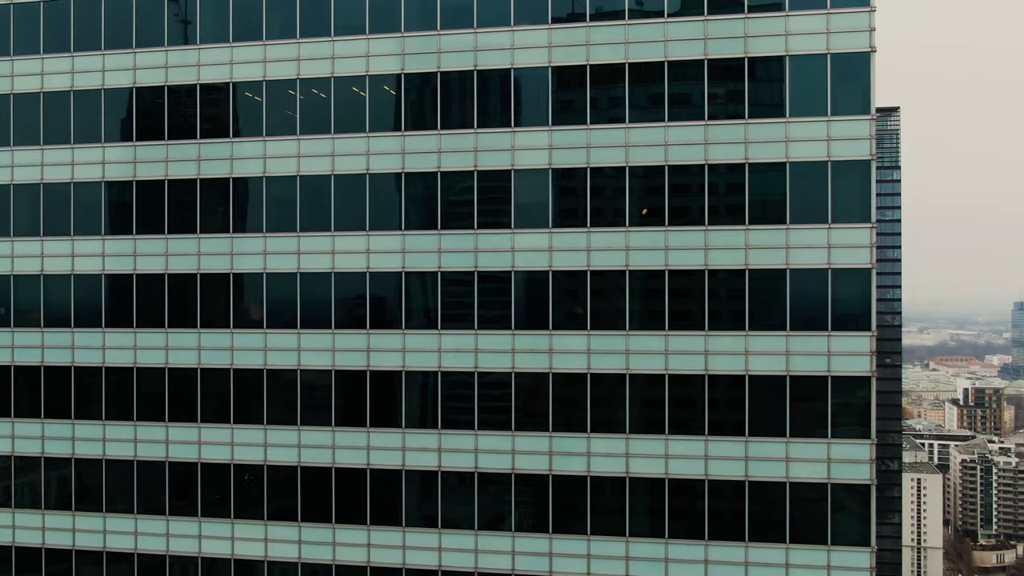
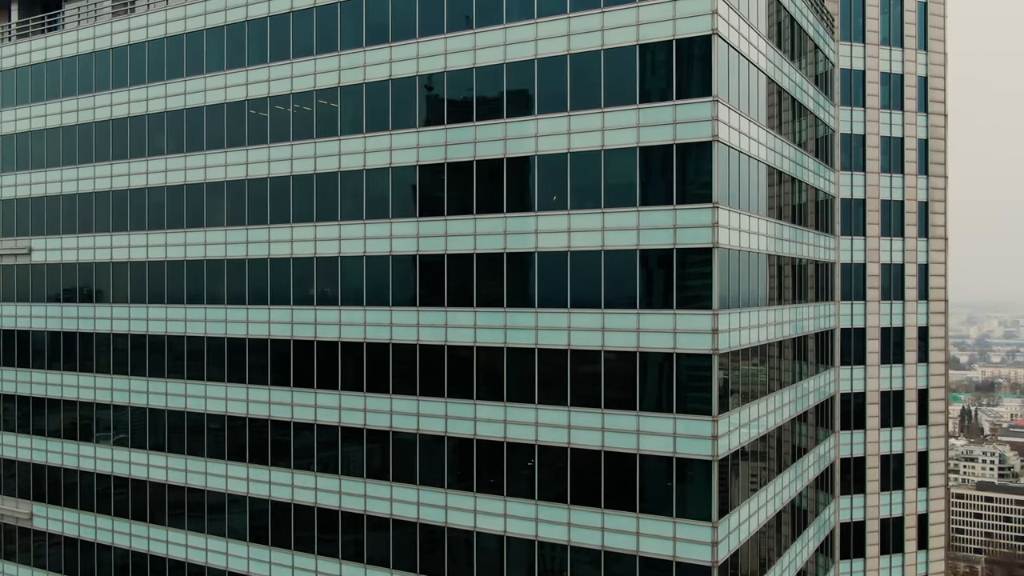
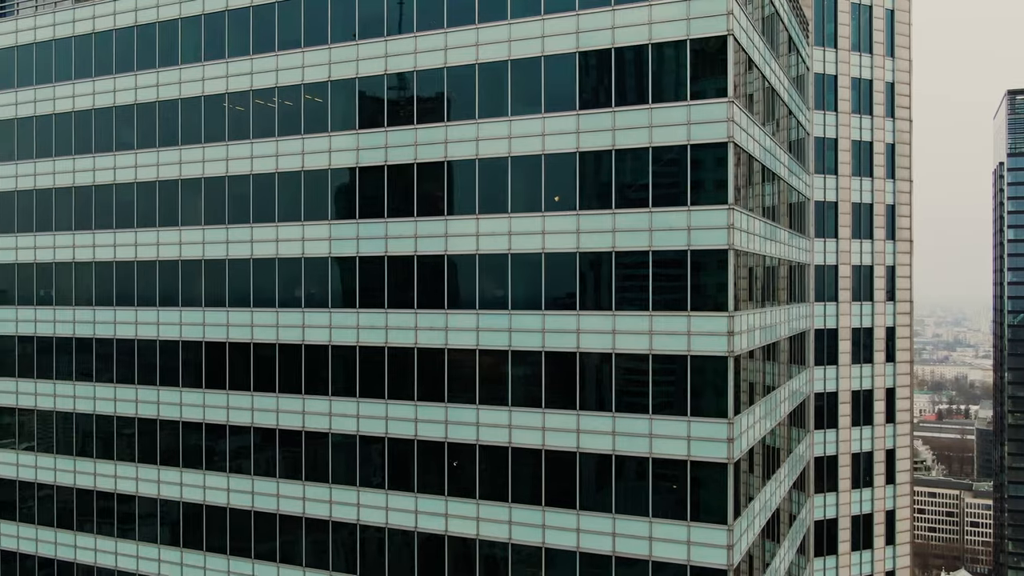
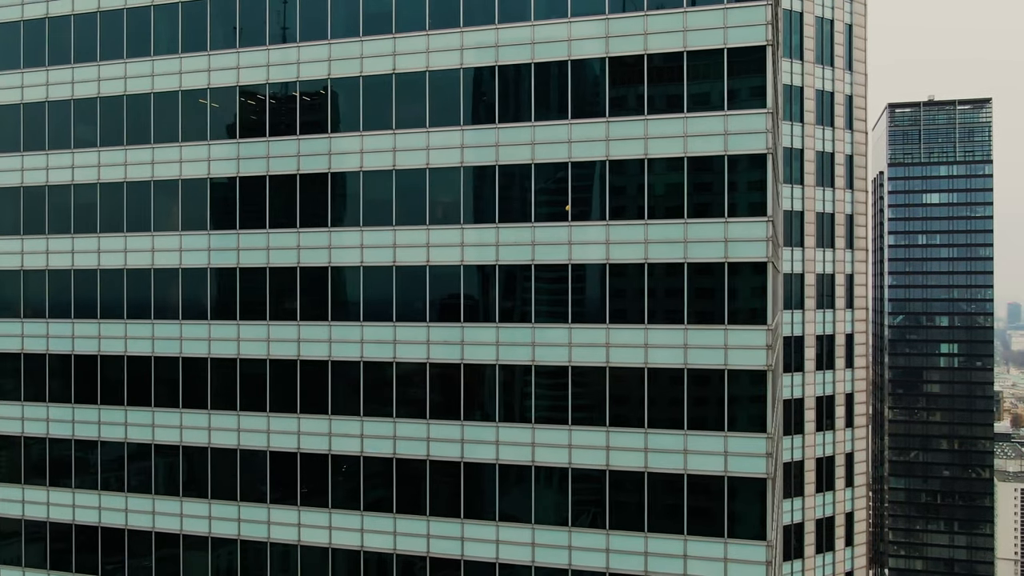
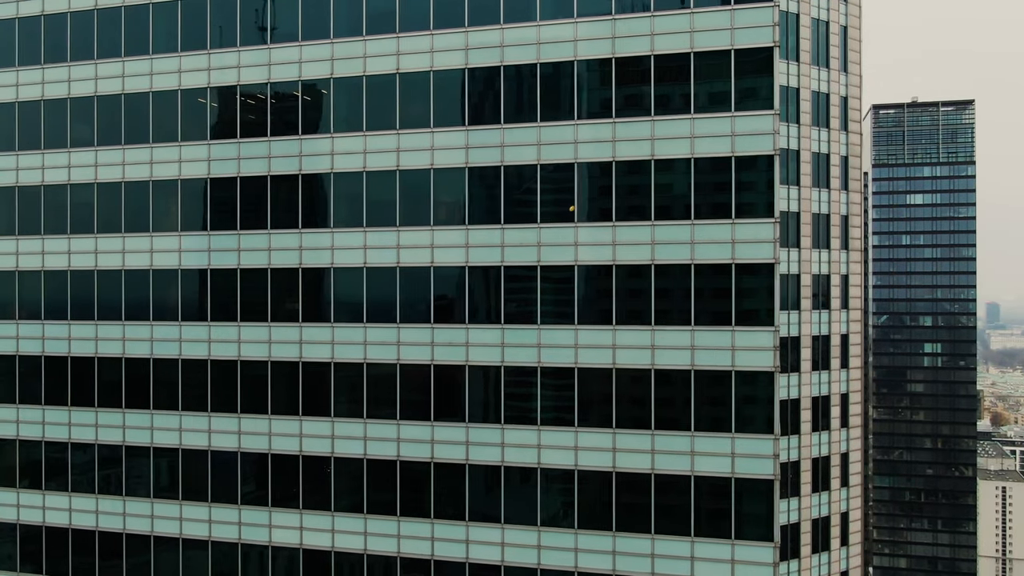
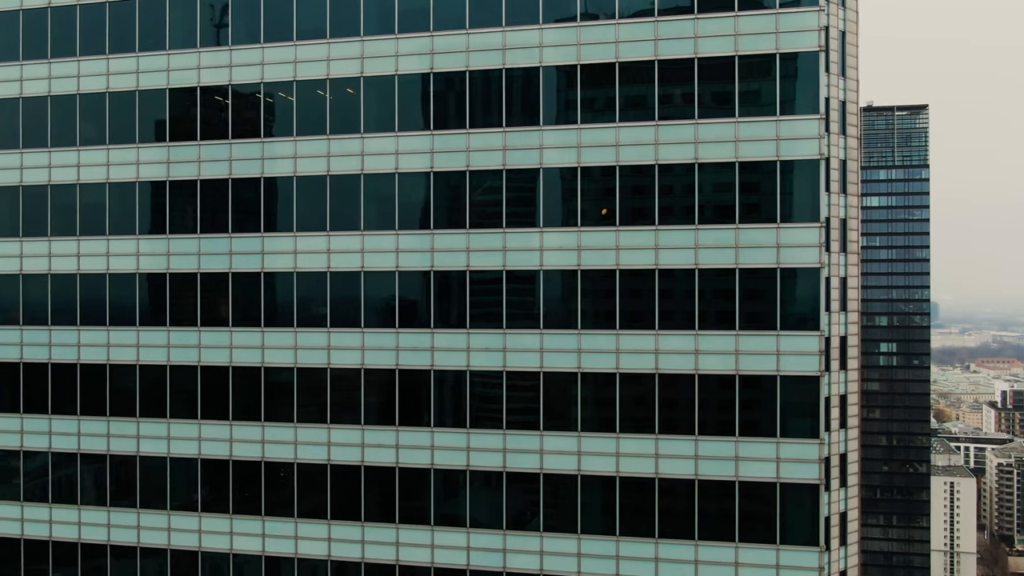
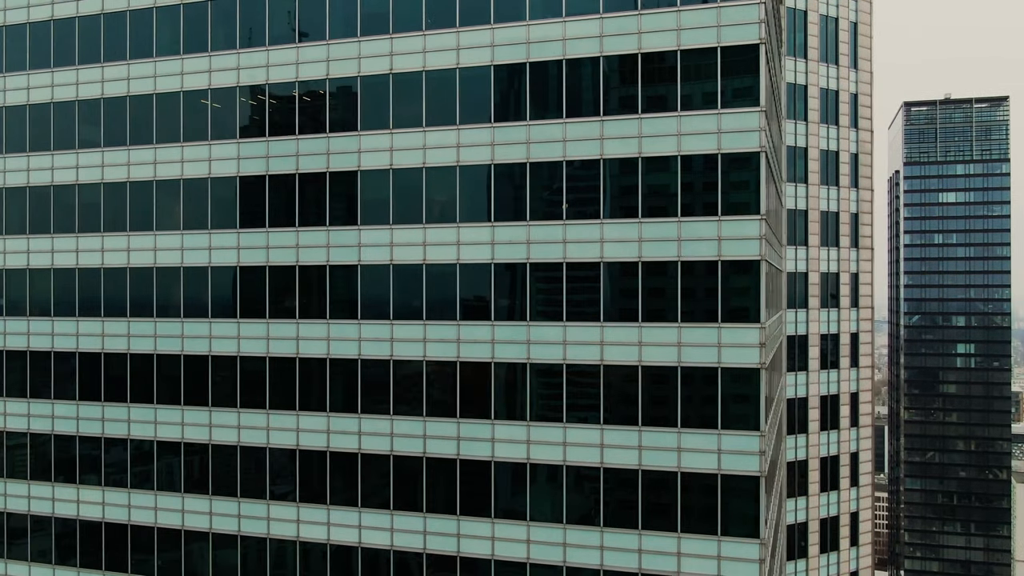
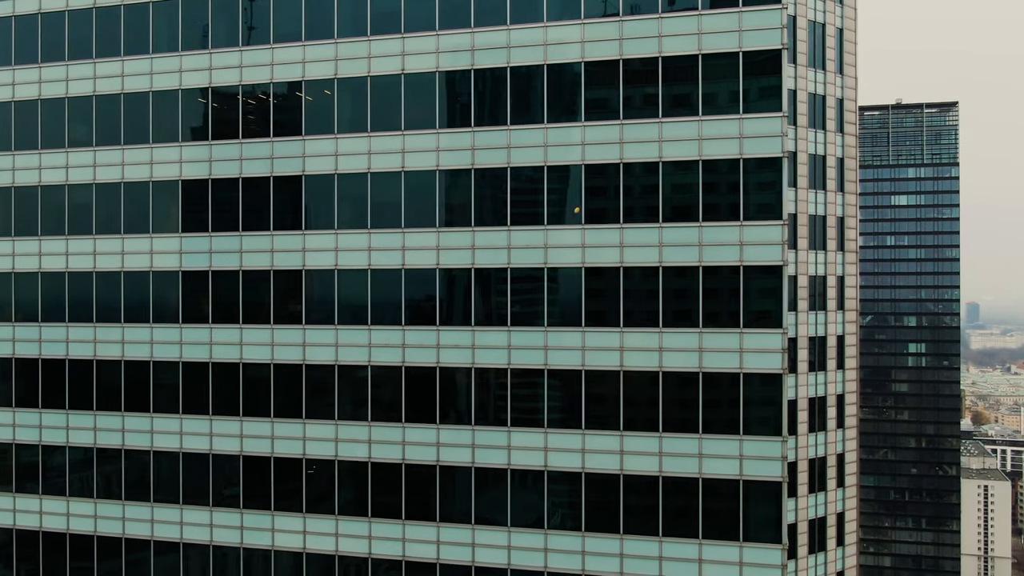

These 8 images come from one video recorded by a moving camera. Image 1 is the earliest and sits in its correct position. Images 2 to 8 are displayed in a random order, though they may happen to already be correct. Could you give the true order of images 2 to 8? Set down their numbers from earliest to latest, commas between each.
6, 8, 5, 4, 7, 3, 2
